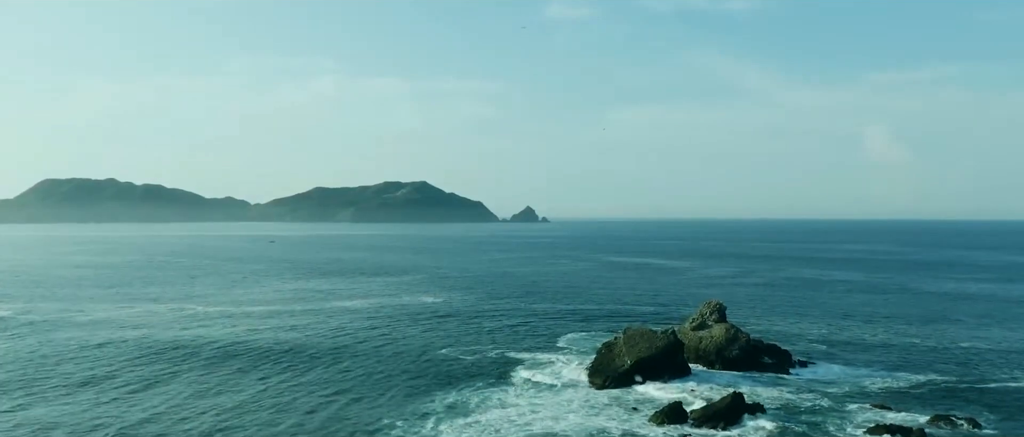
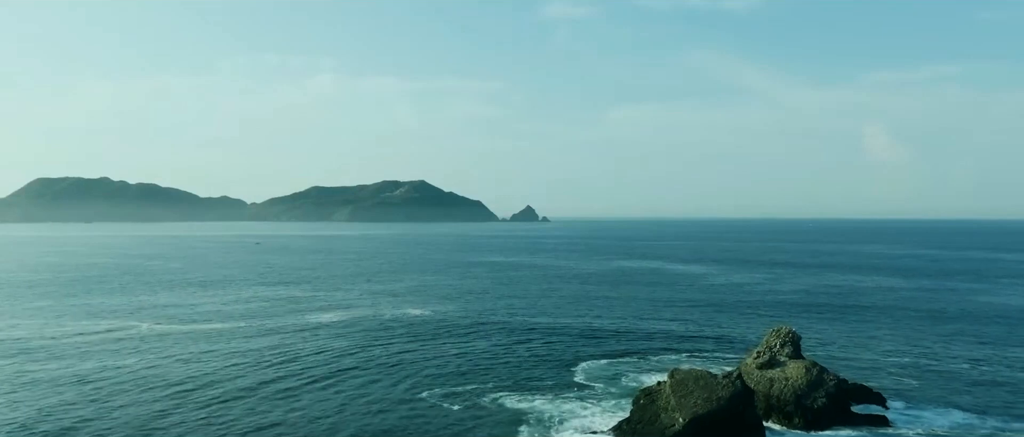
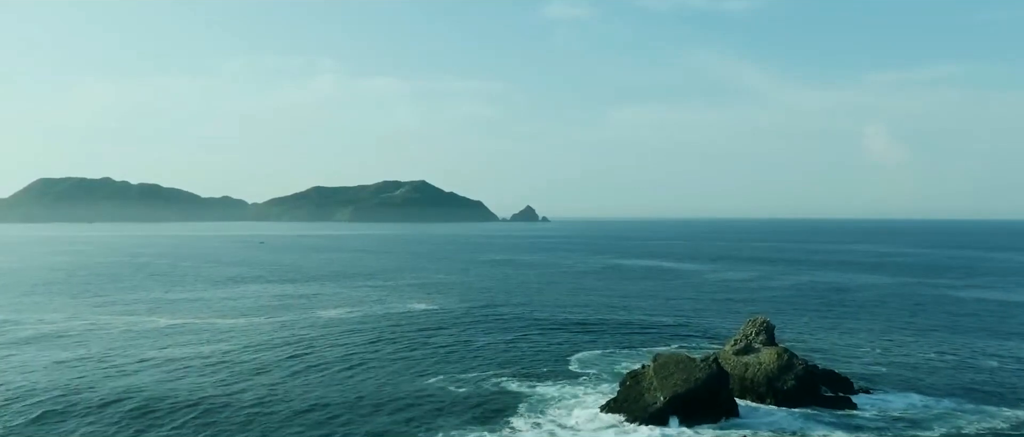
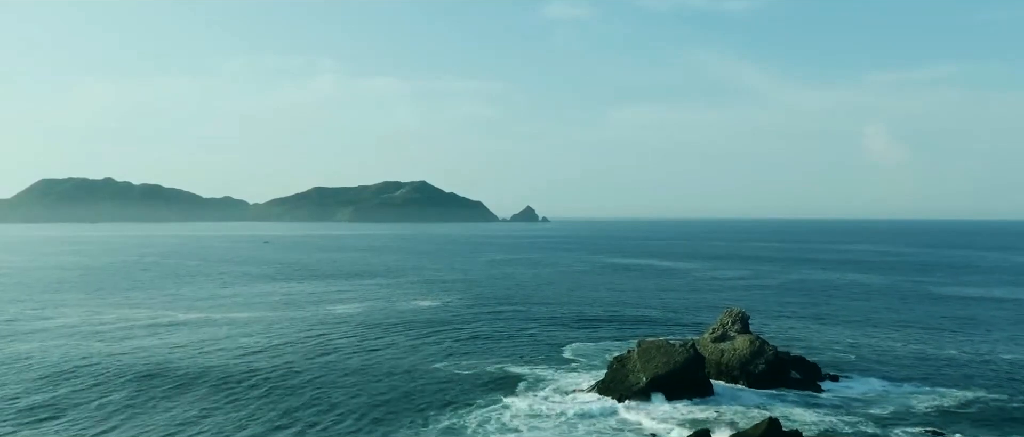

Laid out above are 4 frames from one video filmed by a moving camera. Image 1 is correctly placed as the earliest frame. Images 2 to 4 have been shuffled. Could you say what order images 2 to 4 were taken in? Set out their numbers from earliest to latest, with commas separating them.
4, 3, 2
